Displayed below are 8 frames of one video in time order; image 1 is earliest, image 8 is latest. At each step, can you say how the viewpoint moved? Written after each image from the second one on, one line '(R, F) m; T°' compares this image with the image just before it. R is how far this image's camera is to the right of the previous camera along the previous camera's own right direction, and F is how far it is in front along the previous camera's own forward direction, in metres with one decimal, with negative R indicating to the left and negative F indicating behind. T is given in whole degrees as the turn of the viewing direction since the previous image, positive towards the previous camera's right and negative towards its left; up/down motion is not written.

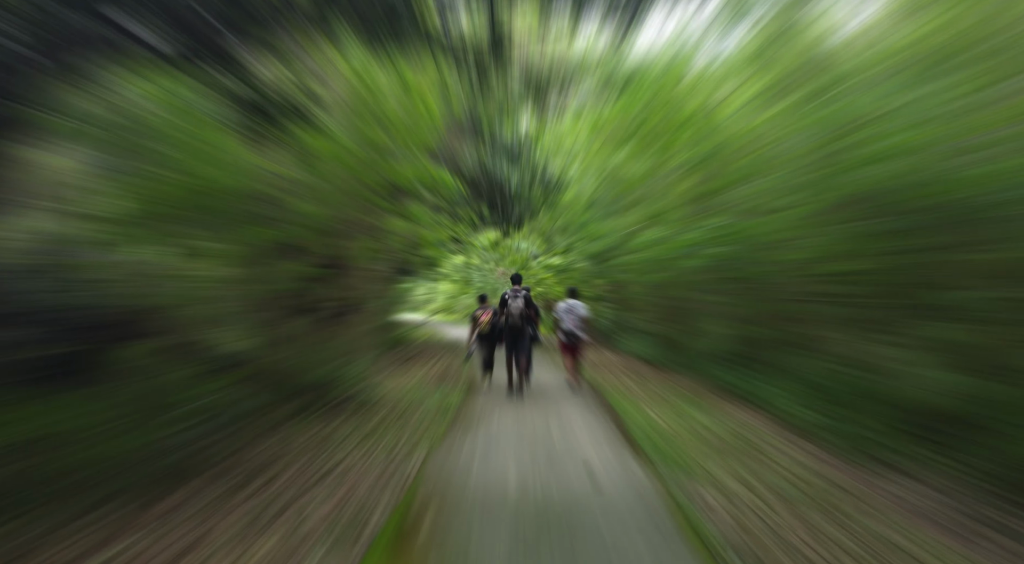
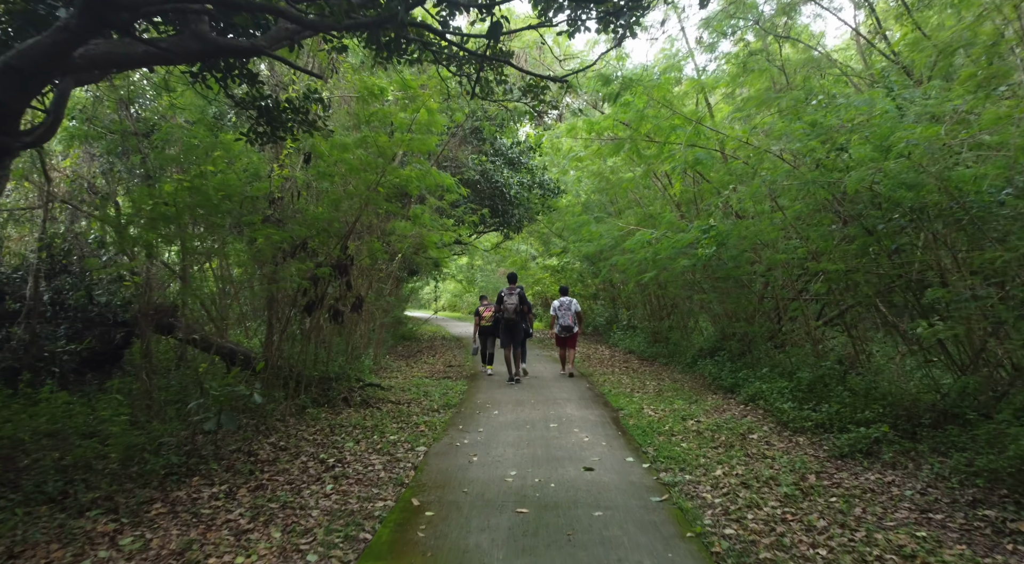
(0.0, -0.2) m; 0°
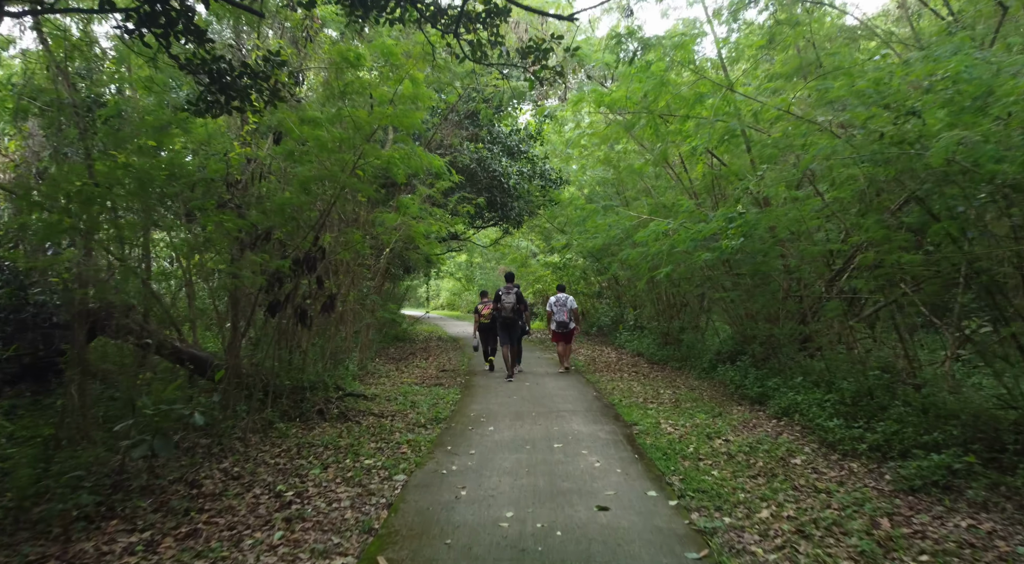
(0.0, +1.0) m; 0°
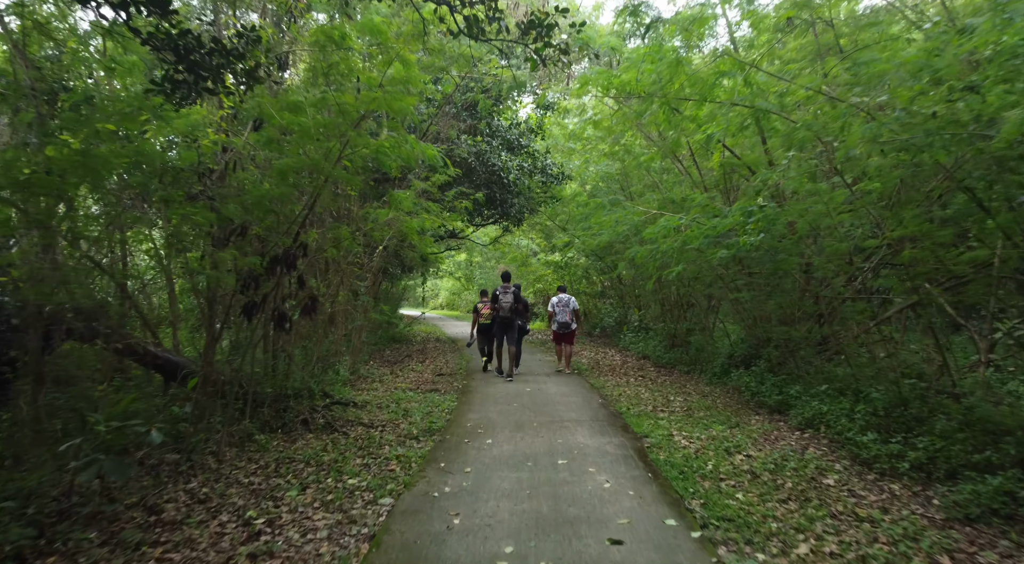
(0.0, +0.5) m; 0°
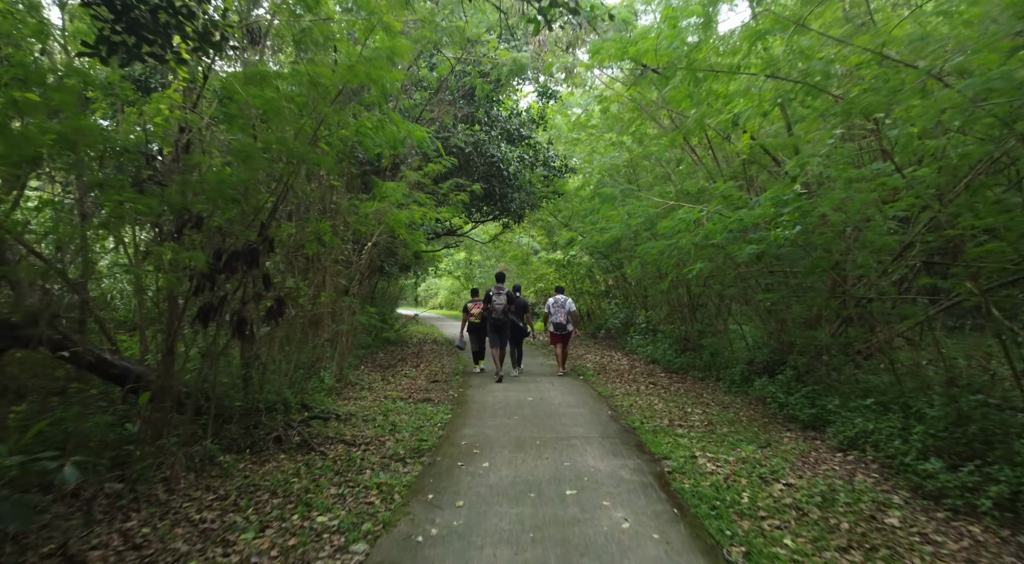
(0.0, +0.8) m; 0°
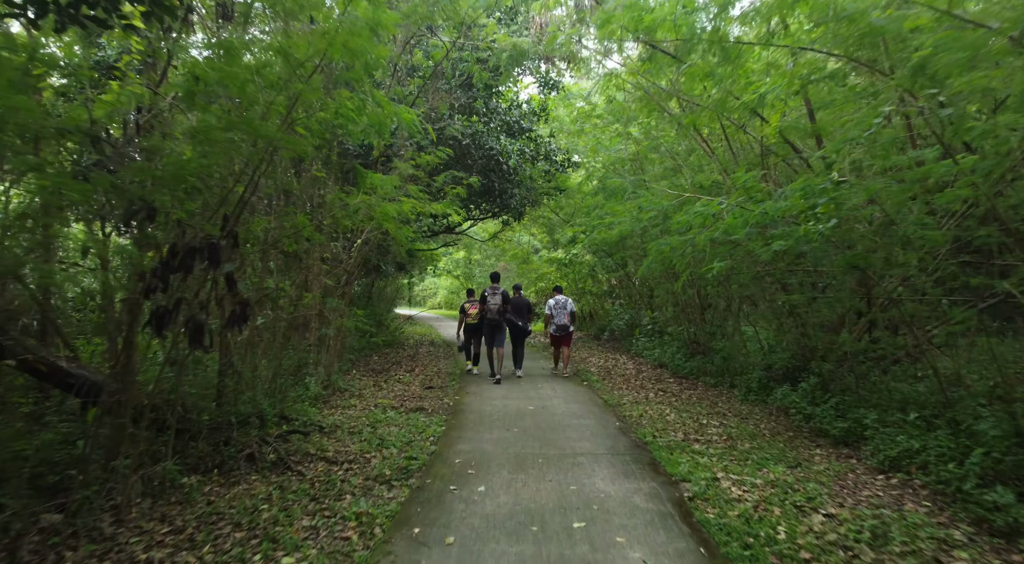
(0.0, +0.6) m; 0°
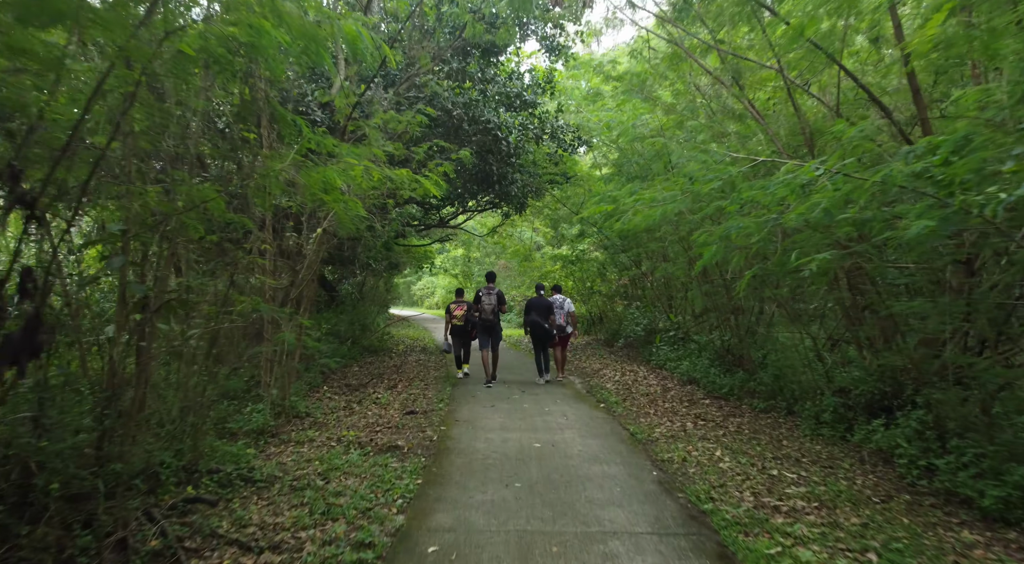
(0.0, +1.7) m; 0°
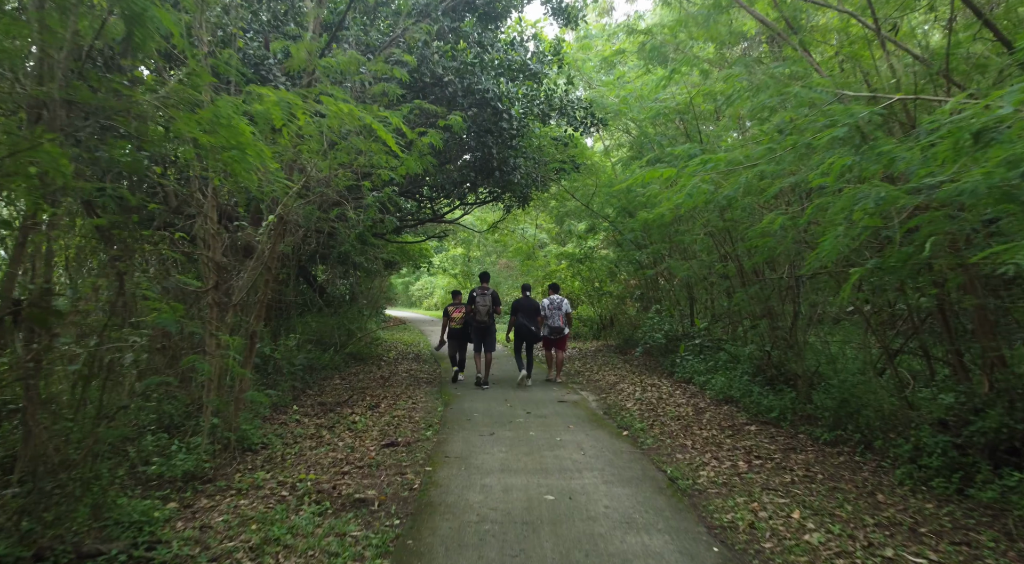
(0.0, +1.4) m; 0°
